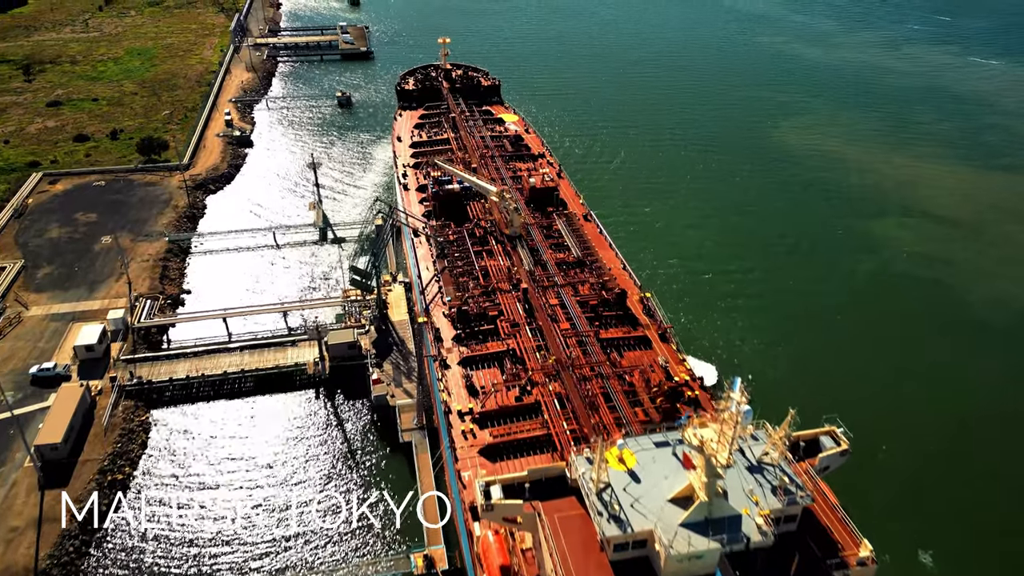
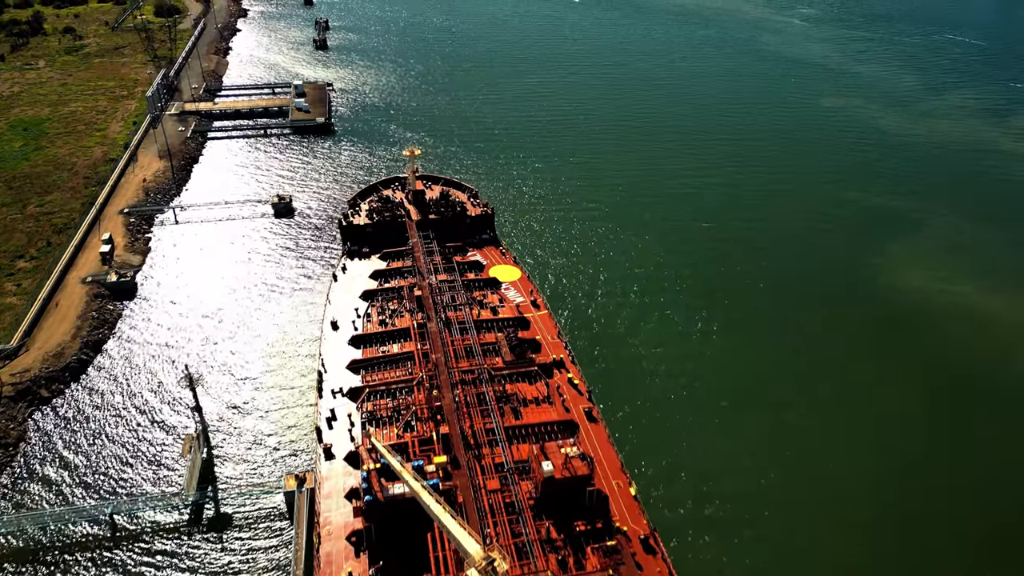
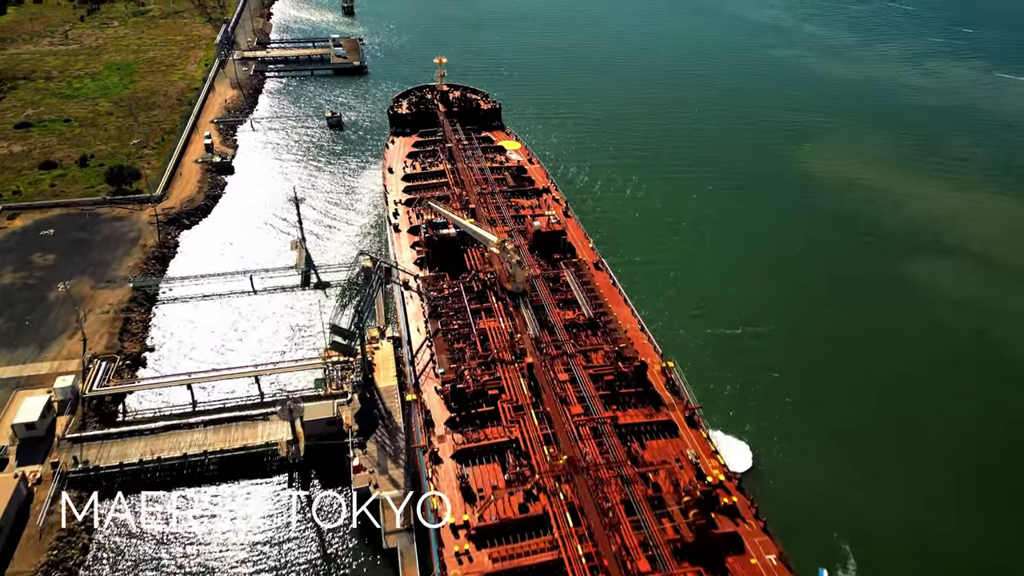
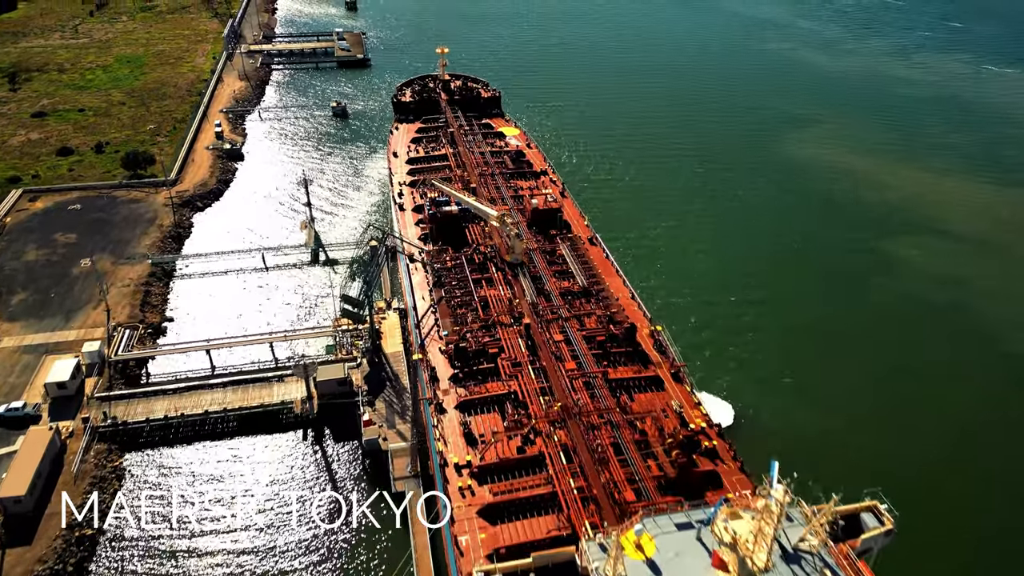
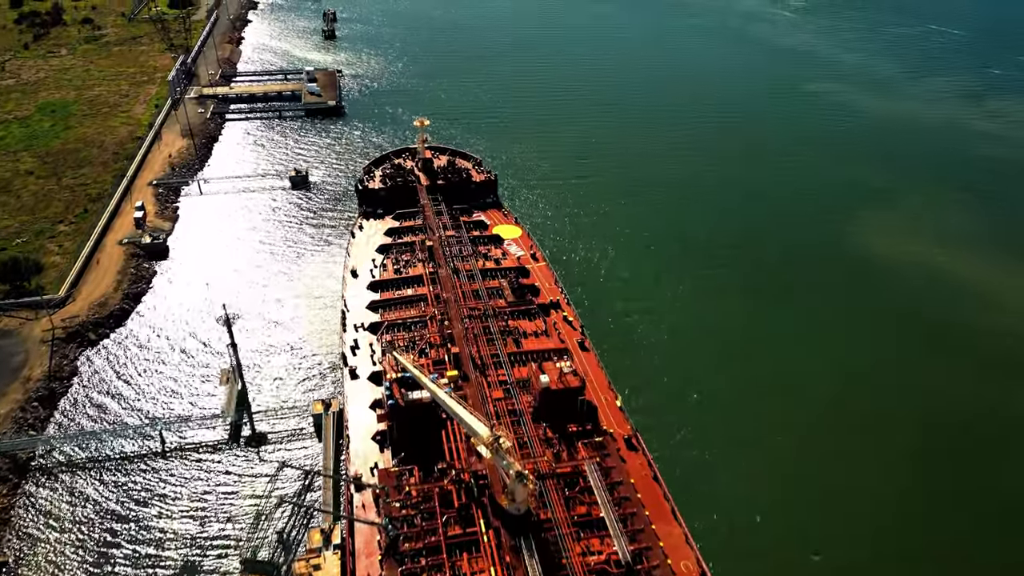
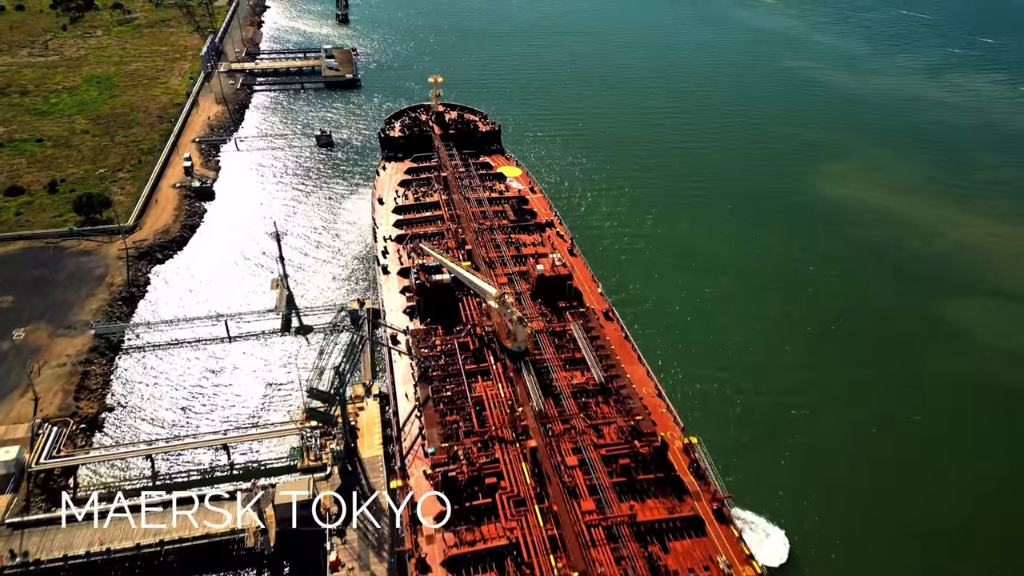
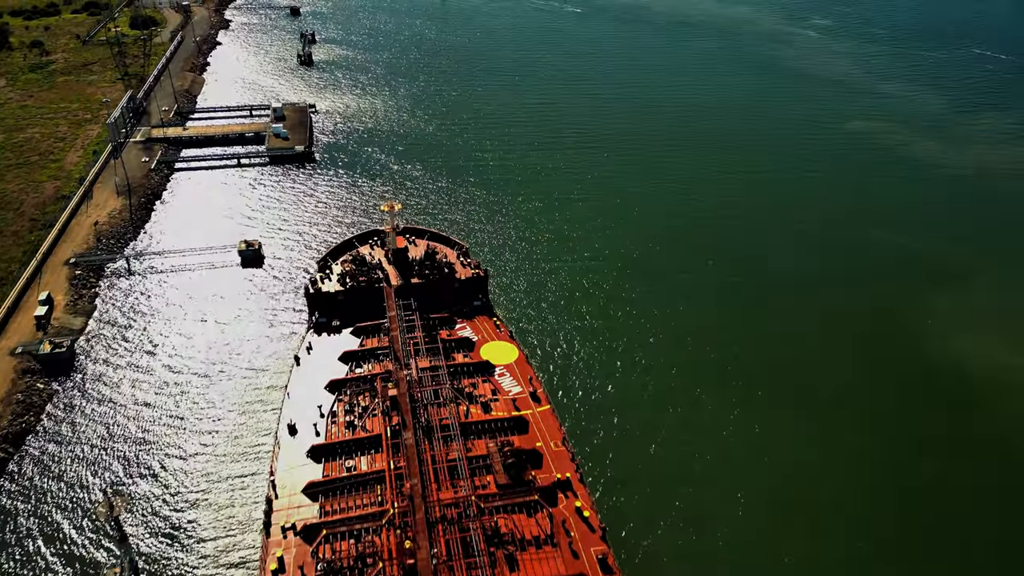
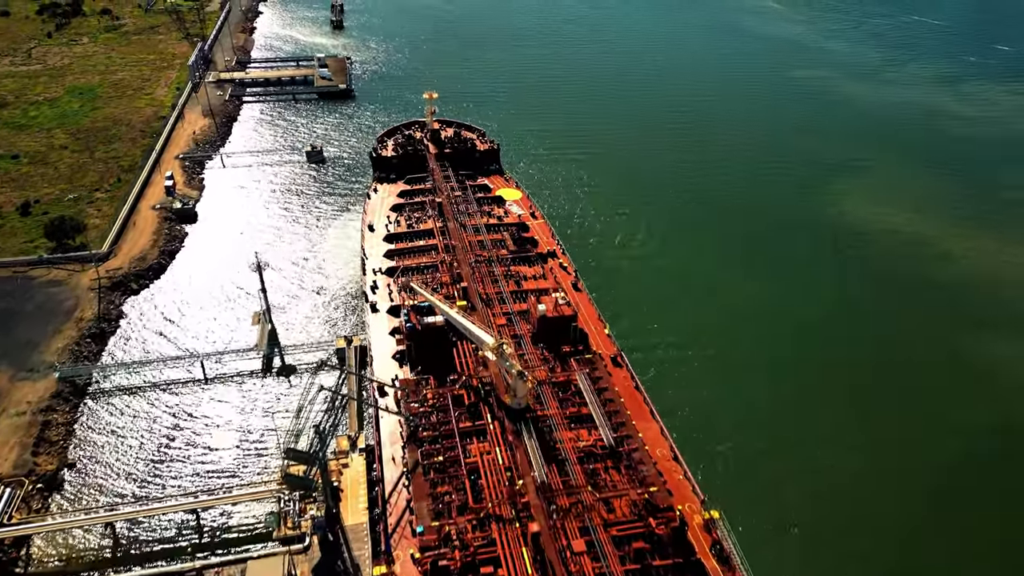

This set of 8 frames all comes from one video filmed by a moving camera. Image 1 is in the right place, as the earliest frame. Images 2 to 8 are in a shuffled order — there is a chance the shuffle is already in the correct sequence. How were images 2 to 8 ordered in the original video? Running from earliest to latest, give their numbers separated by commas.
4, 3, 6, 8, 5, 2, 7
